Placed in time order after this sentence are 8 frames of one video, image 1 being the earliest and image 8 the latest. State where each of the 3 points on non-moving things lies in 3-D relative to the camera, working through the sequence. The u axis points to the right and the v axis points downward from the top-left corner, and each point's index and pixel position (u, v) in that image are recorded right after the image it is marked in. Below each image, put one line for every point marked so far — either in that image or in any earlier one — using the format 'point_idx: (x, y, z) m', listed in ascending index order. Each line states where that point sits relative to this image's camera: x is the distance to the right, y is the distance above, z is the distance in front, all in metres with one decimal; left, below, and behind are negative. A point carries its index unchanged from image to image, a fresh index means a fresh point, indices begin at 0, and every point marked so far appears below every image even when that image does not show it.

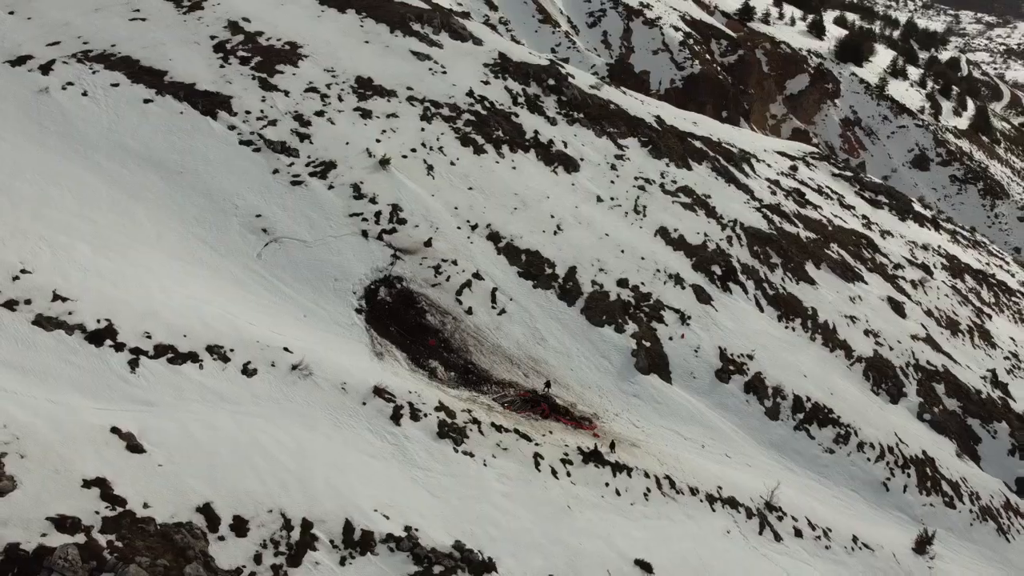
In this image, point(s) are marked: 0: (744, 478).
0: (+4.2, -3.4, +14.5) m
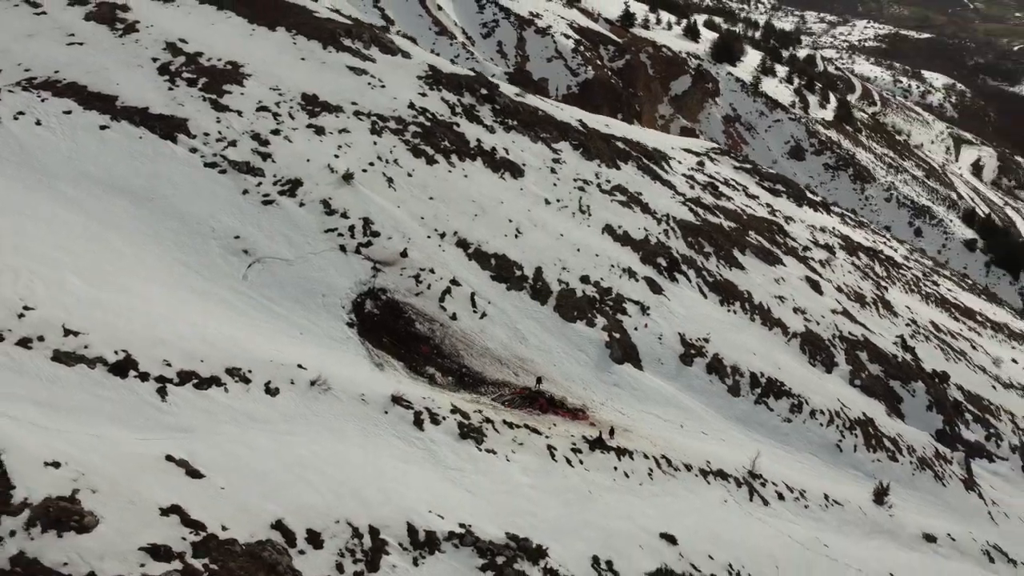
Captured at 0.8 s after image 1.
0: (+4.1, -3.1, +15.4) m
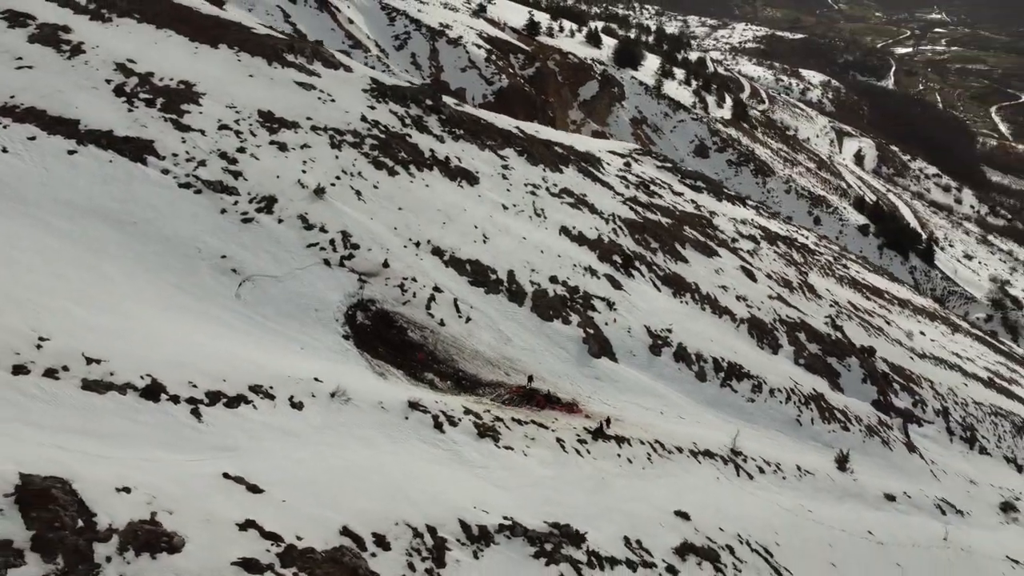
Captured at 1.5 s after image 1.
0: (+3.9, -2.9, +16.3) m
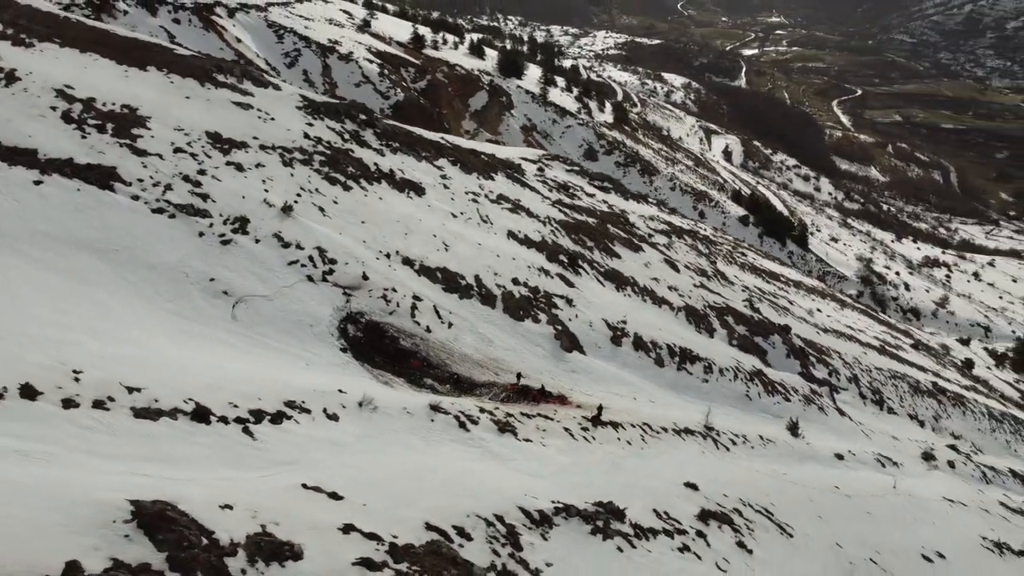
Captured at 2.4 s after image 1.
0: (+3.6, -2.7, +17.3) m
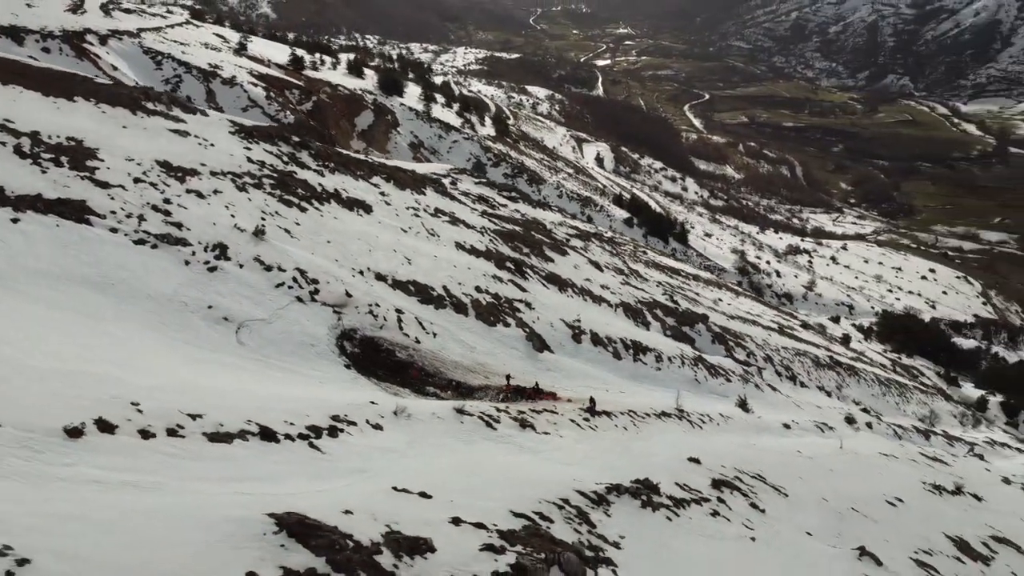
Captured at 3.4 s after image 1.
0: (+3.2, -2.5, +18.4) m
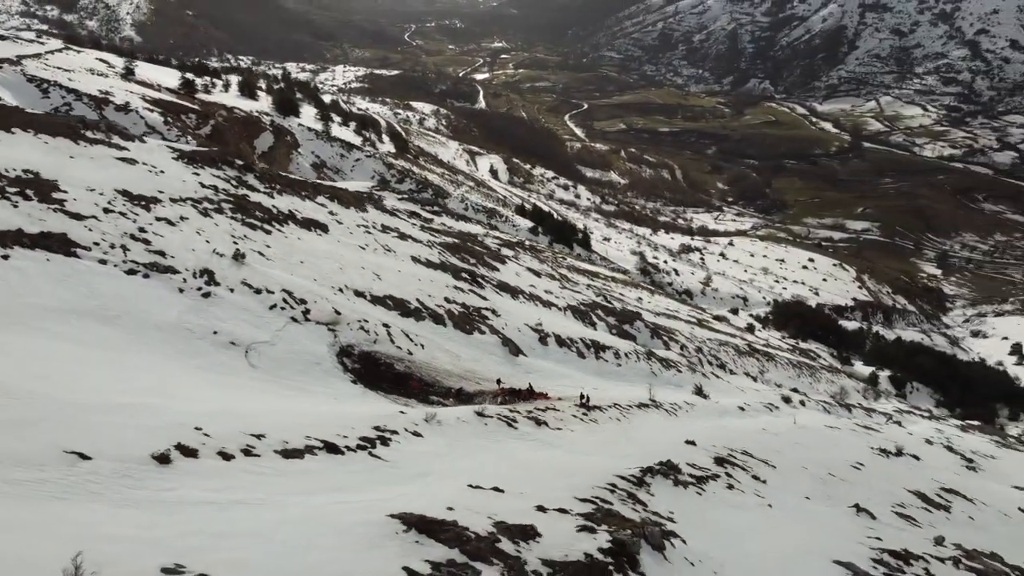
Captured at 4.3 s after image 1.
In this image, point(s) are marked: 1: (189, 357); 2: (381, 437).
0: (+2.7, -2.5, +19.3) m
1: (-4.9, -1.1, +12.3) m
2: (-1.7, -2.0, +10.7) m
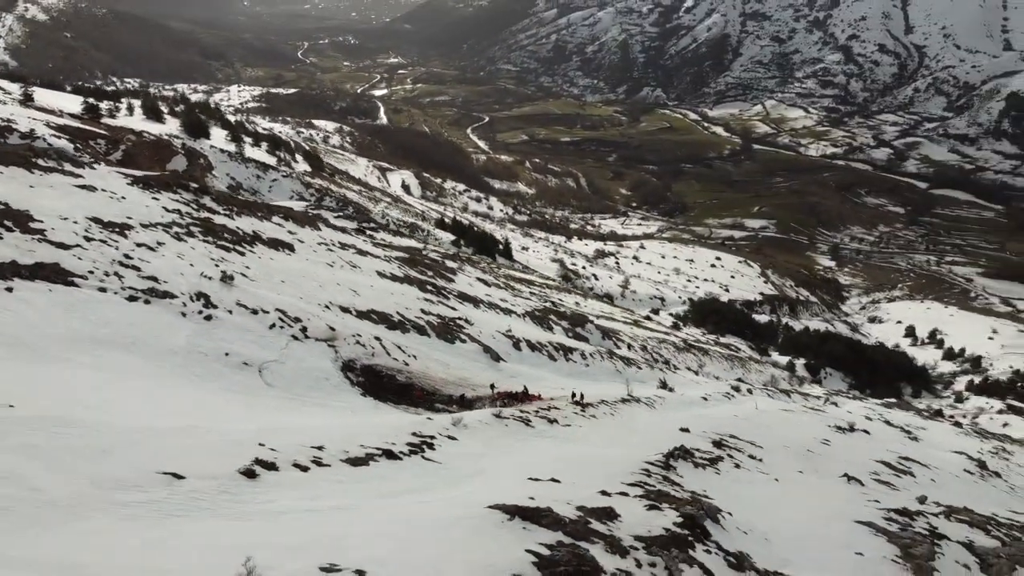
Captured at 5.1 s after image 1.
0: (+2.3, -2.5, +20.0) m
1: (-4.6, -1.4, +12.2) m
2: (-1.2, -2.1, +11.0) m
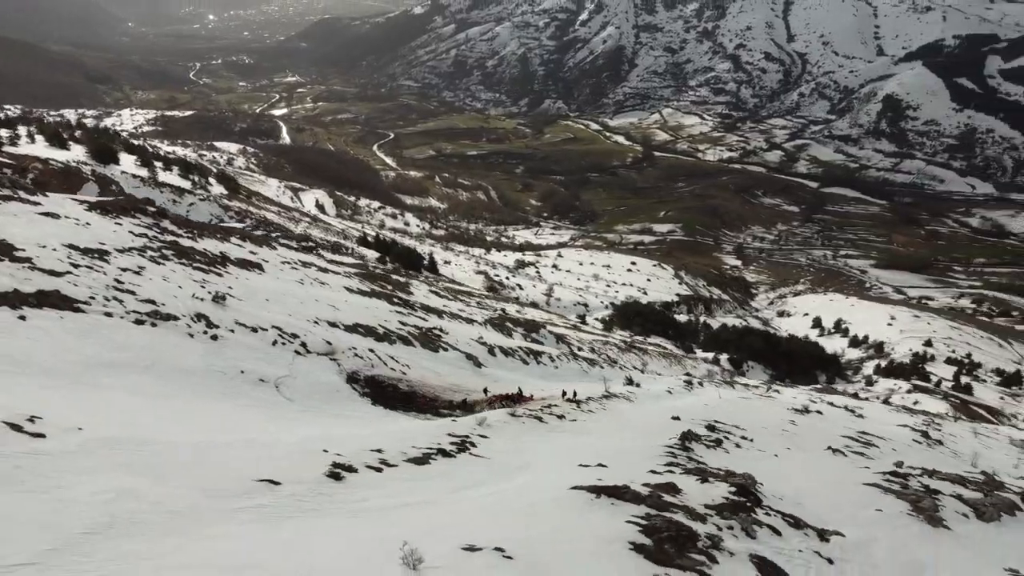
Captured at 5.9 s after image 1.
0: (+1.8, -2.6, +20.7) m
1: (-4.2, -1.7, +12.2) m
2: (-0.7, -2.2, +11.4) m
